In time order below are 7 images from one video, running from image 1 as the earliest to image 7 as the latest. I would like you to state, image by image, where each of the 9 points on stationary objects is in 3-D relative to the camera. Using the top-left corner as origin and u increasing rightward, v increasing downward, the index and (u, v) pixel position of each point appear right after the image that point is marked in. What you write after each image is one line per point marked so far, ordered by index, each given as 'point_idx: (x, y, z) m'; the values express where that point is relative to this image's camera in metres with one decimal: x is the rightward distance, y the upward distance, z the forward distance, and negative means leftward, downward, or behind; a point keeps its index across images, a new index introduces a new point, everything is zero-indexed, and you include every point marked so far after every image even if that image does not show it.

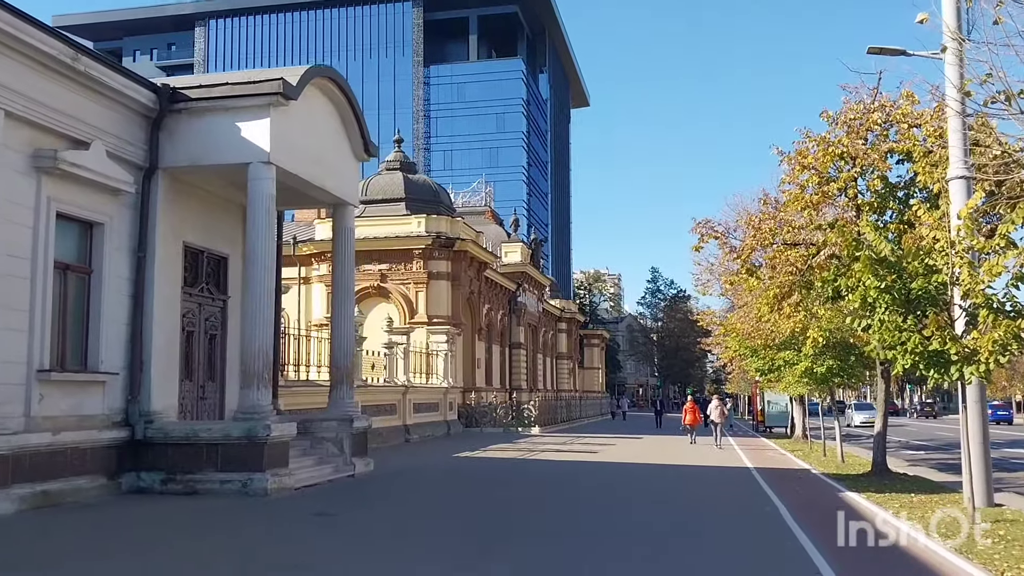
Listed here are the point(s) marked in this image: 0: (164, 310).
0: (-5.0, -0.3, +13.2) m
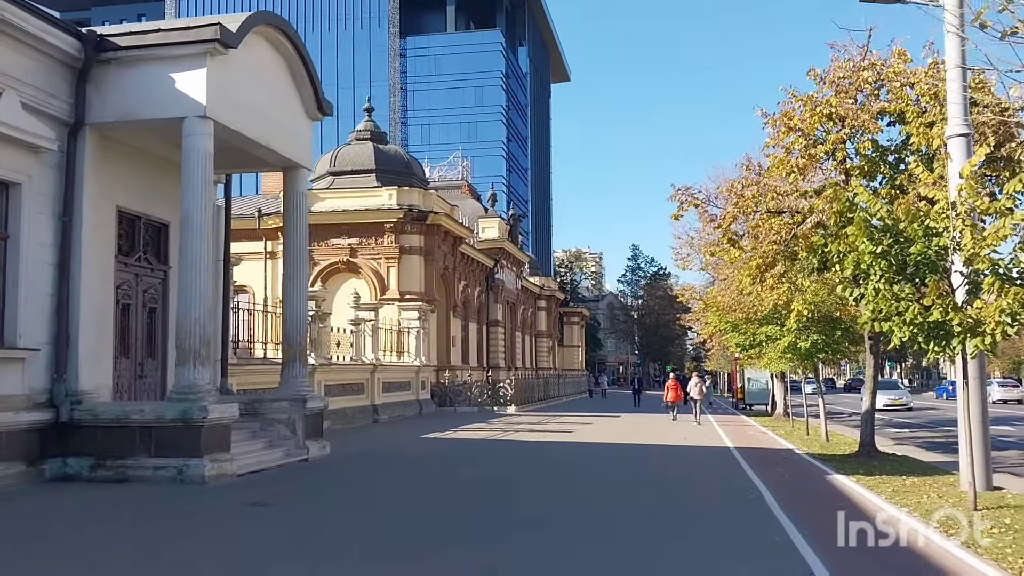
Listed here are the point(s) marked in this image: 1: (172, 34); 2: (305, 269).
0: (-5.5, +0.1, +12.1) m
1: (-4.3, +3.2, +11.6) m
2: (-3.2, +0.3, +14.4) m
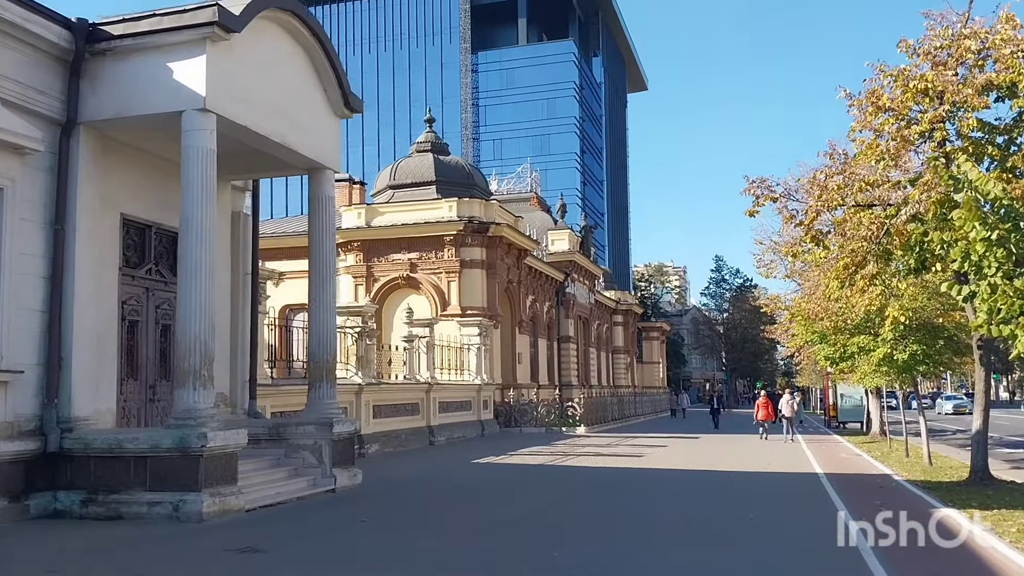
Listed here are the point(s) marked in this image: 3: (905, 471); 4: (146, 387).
0: (-5.0, -0.1, +11.0) m
1: (-3.9, +3.1, +10.5) m
2: (-2.5, +0.1, +13.0) m
3: (+7.6, -3.6, +18.0) m
4: (-4.8, -1.3, +12.1) m
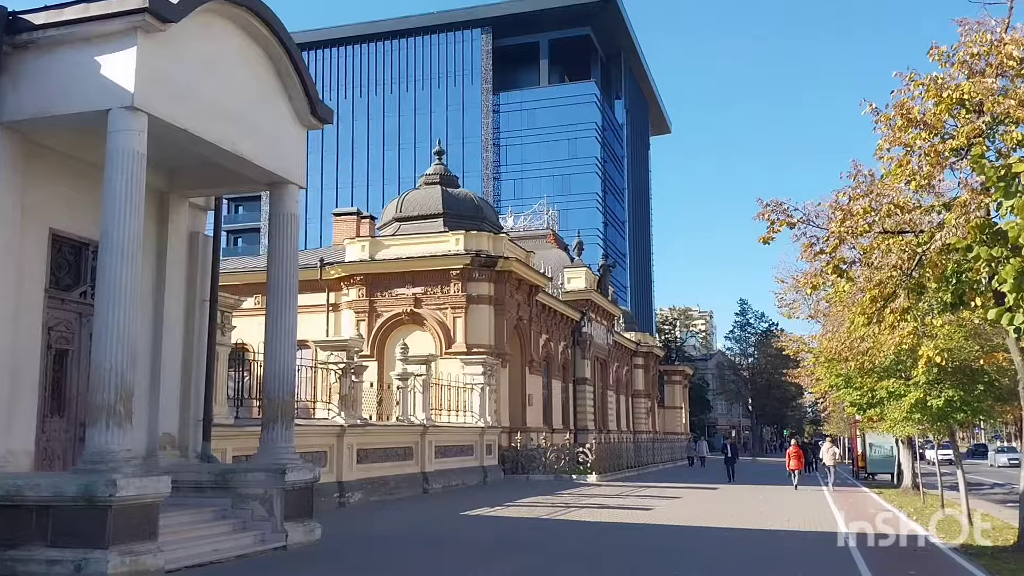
0: (-5.3, -0.3, +9.7) m
1: (-4.2, +2.8, +9.3) m
2: (-2.8, -0.2, +11.7) m
3: (+7.5, -4.3, +16.2) m
4: (-5.1, -1.6, +10.8) m
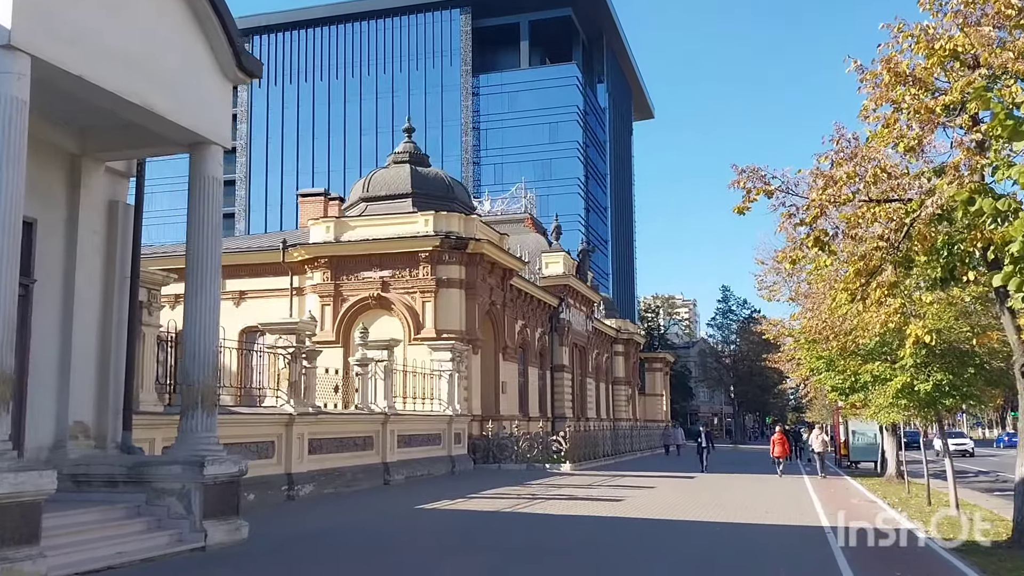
0: (-5.8, 0.0, +8.5) m
1: (-4.7, +3.1, +8.0) m
2: (-3.4, +0.1, +10.5) m
3: (+6.8, -3.9, +15.2) m
4: (-5.7, -1.3, +9.6) m
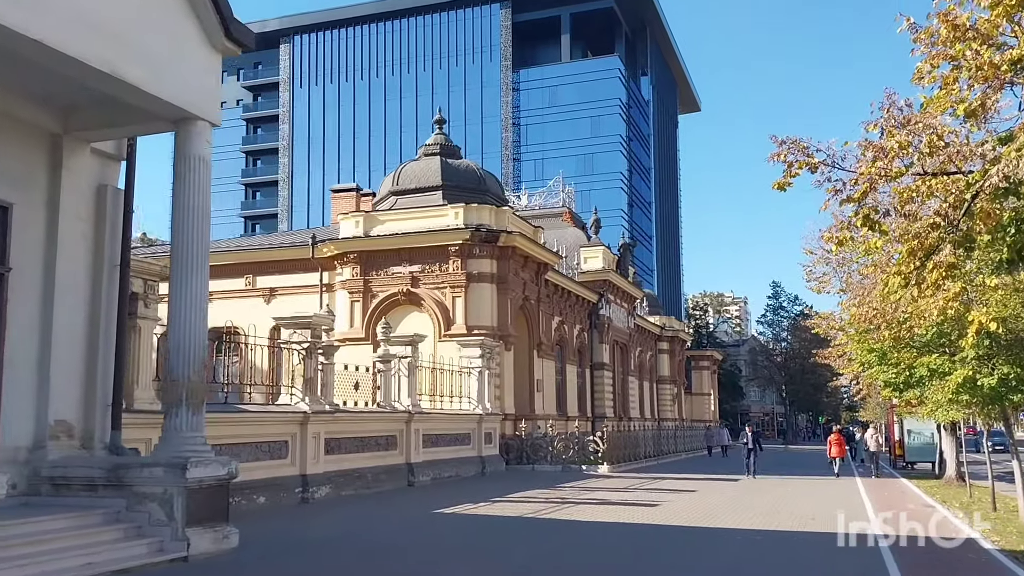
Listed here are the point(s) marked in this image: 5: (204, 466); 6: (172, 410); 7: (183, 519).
0: (-5.8, +0.1, +7.8) m
1: (-4.8, +3.2, +7.3) m
2: (-3.3, +0.2, +9.7) m
3: (+7.2, -3.7, +13.9) m
4: (-5.6, -1.2, +8.9) m
5: (-3.1, -1.8, +9.4) m
6: (-3.5, -1.3, +9.5) m
7: (-3.2, -2.3, +9.1) m
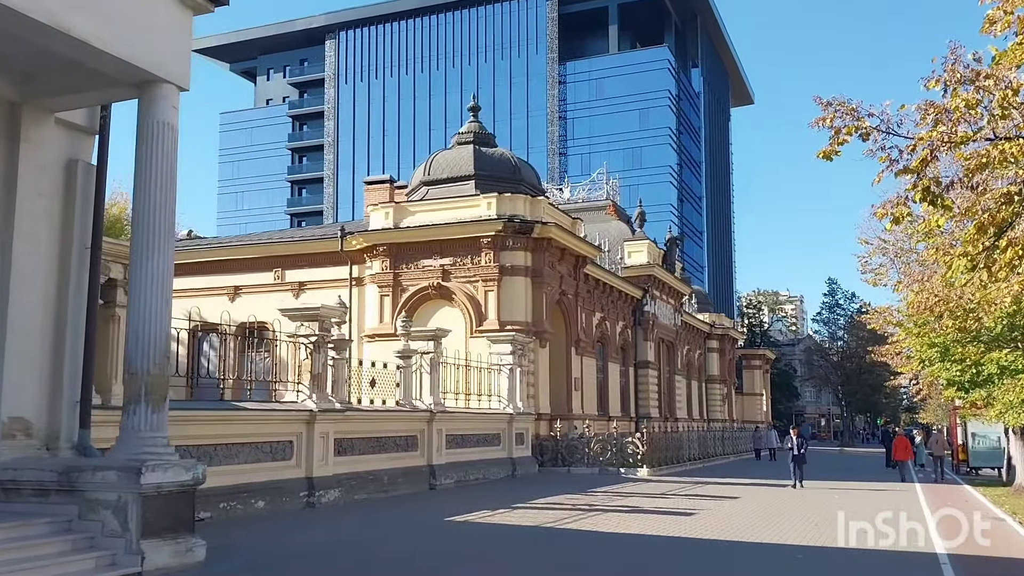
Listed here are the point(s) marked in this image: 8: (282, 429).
0: (-5.9, +0.2, +6.9) m
1: (-4.9, +3.4, +6.4) m
2: (-3.2, +0.4, +8.7) m
3: (+7.4, -3.5, +12.2) m
4: (-5.6, -1.0, +8.0) m
5: (-3.1, -1.6, +8.3) m
6: (-3.5, -1.1, +8.4) m
7: (-3.2, -2.1, +8.1) m
8: (-3.5, -2.1, +13.9) m
